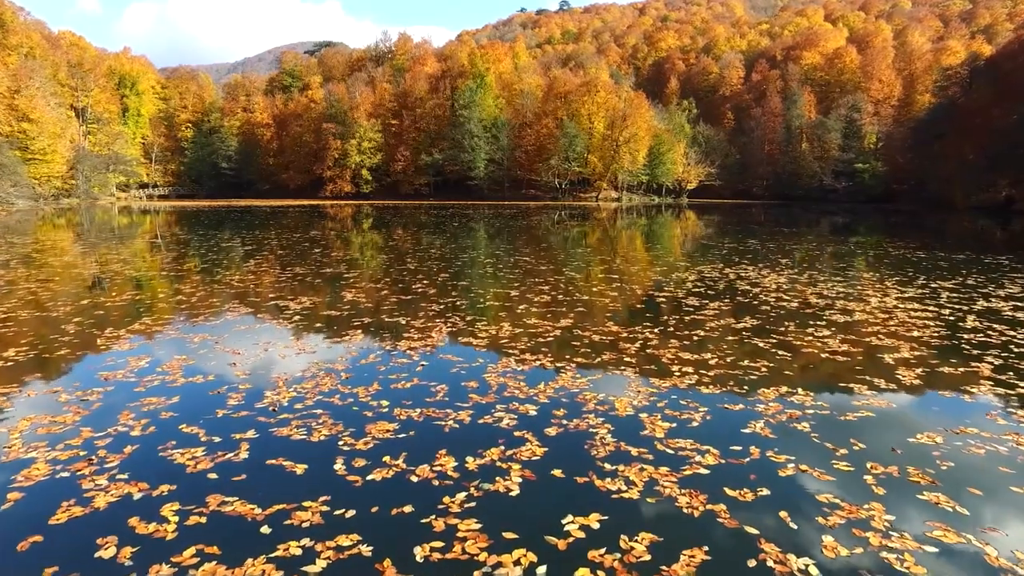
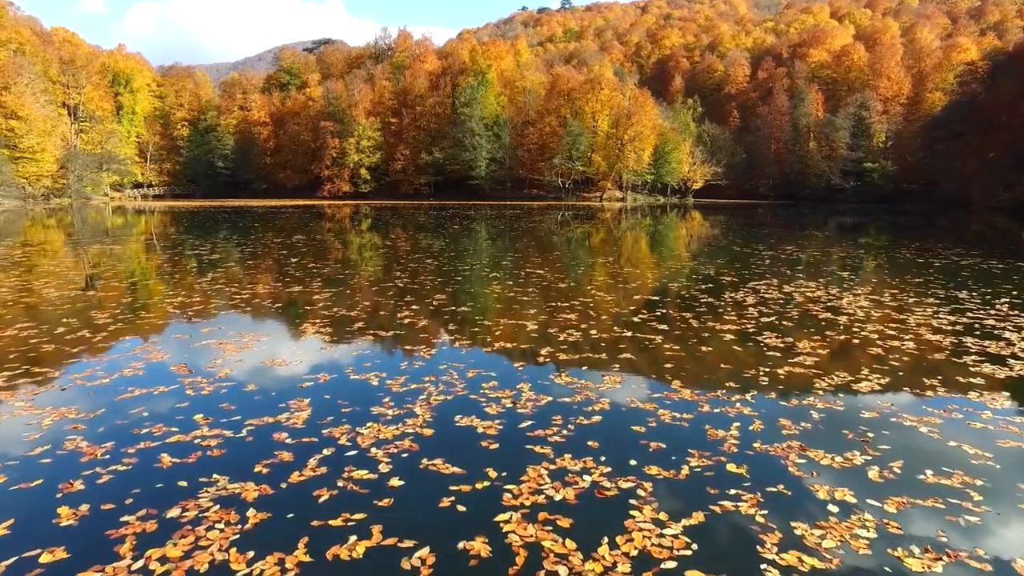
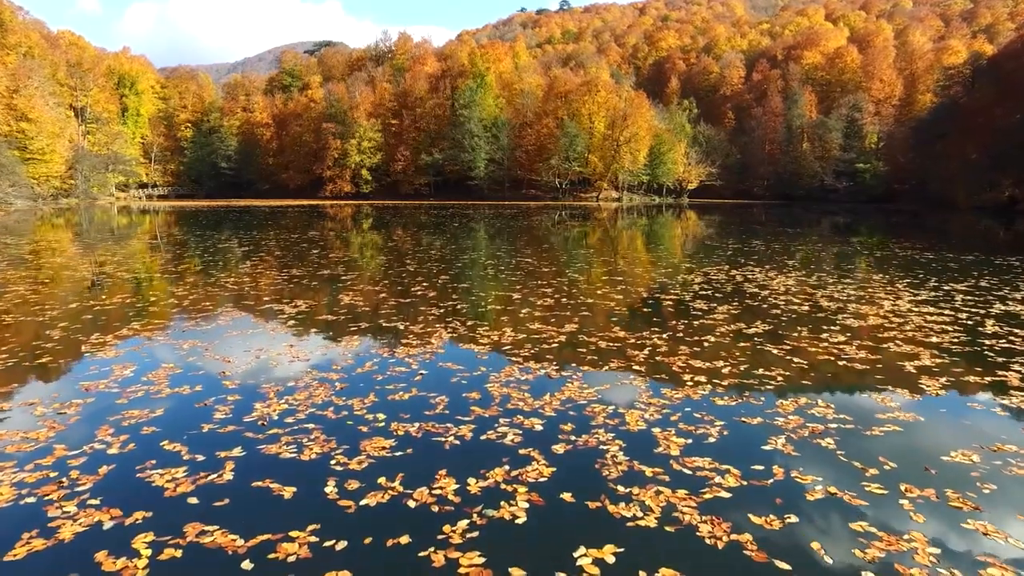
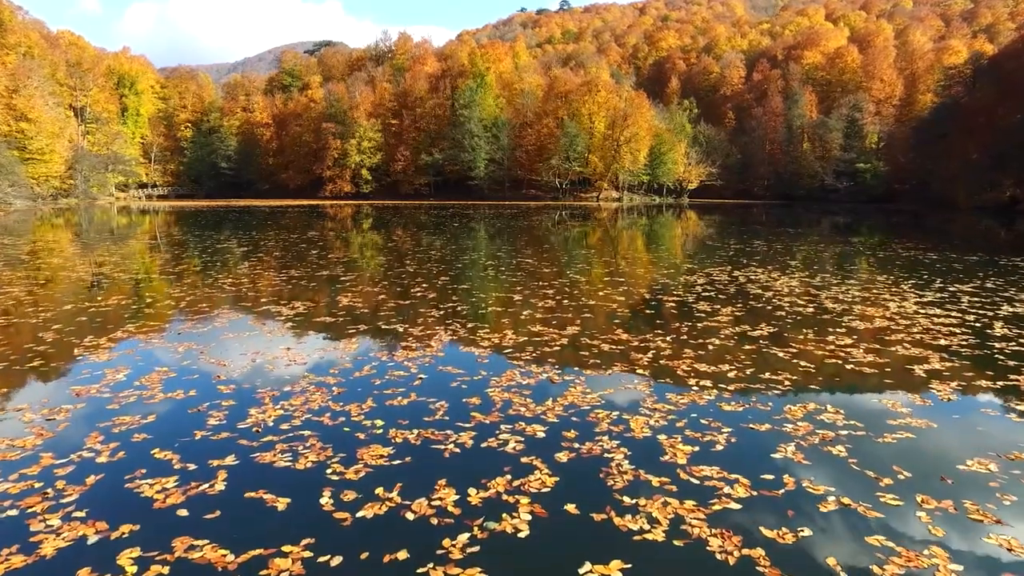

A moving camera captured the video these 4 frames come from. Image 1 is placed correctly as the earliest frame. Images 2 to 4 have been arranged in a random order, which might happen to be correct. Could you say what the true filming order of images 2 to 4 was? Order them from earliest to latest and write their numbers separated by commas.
3, 4, 2
